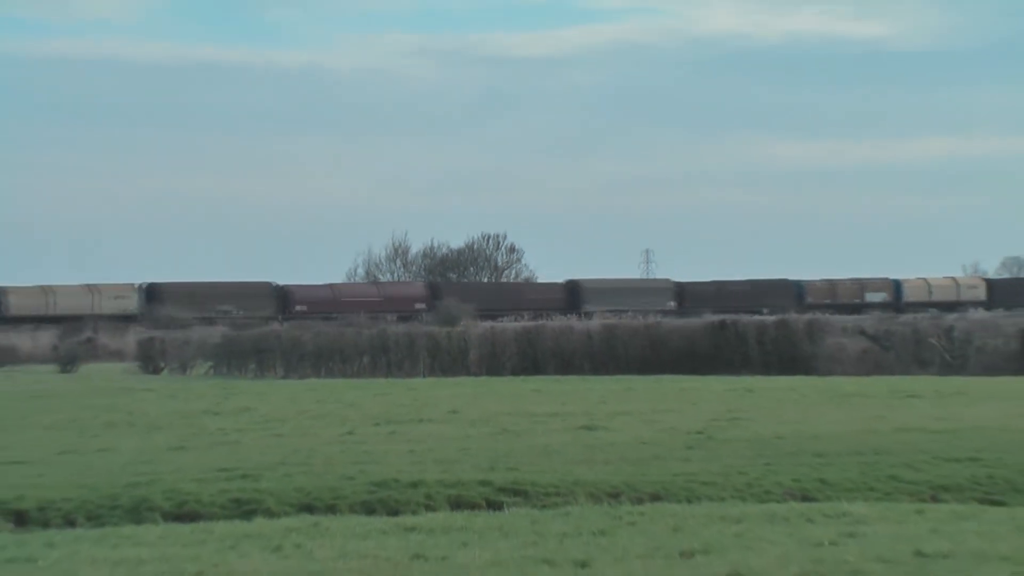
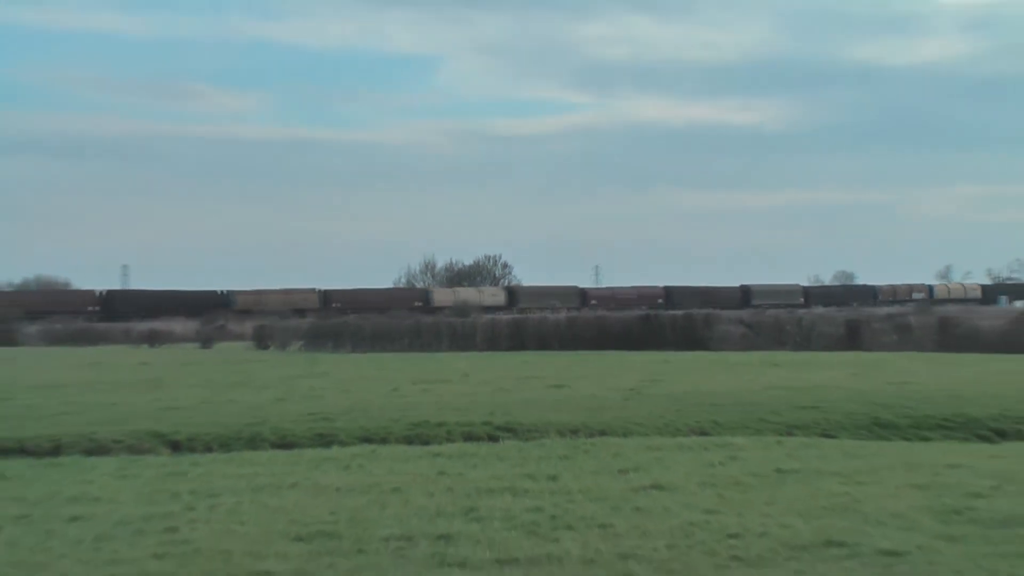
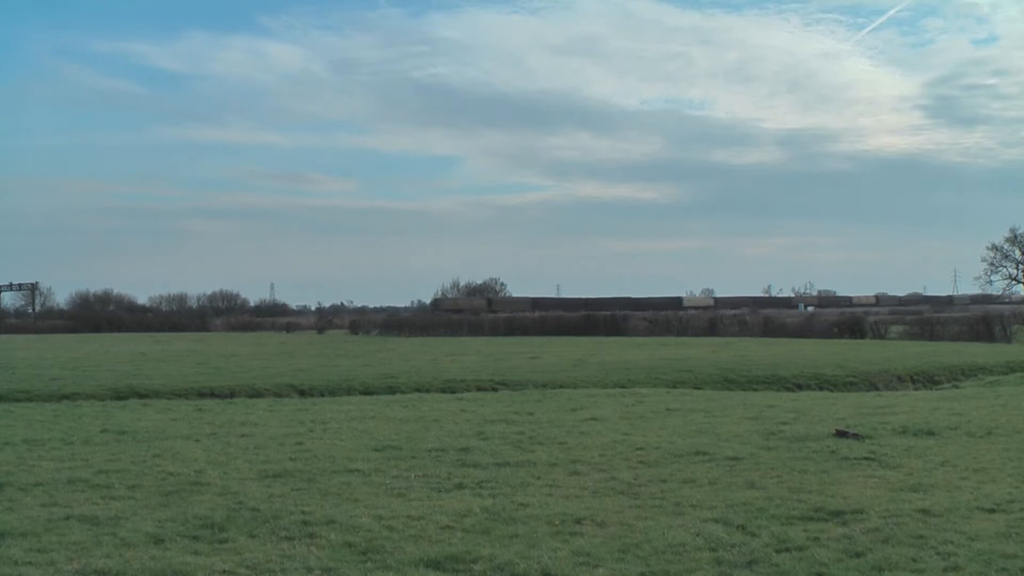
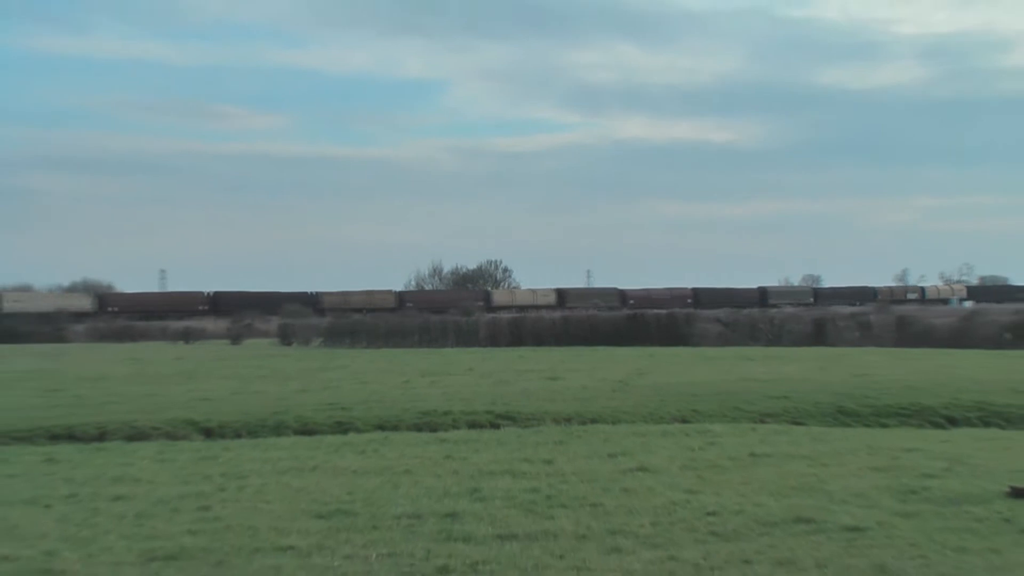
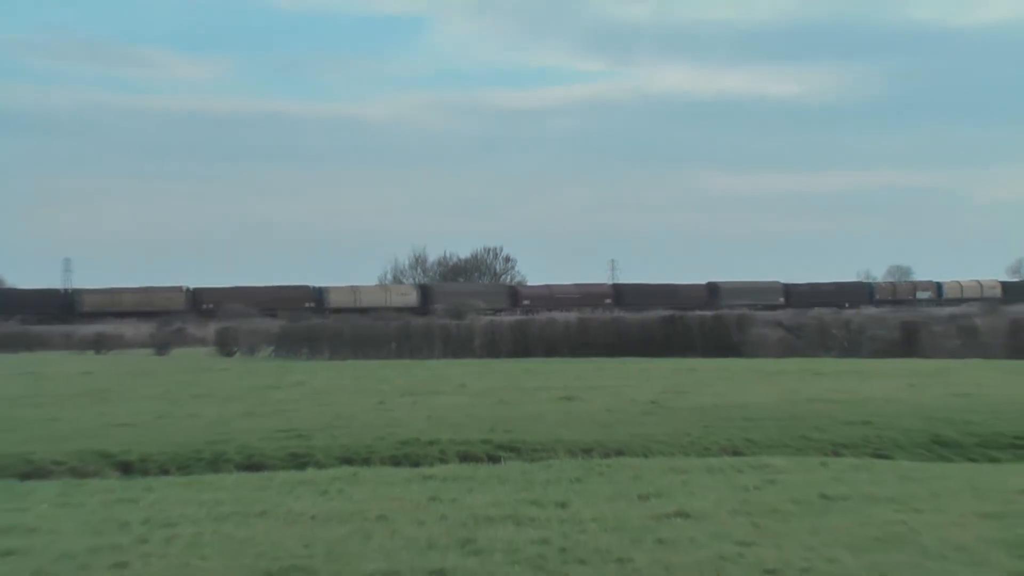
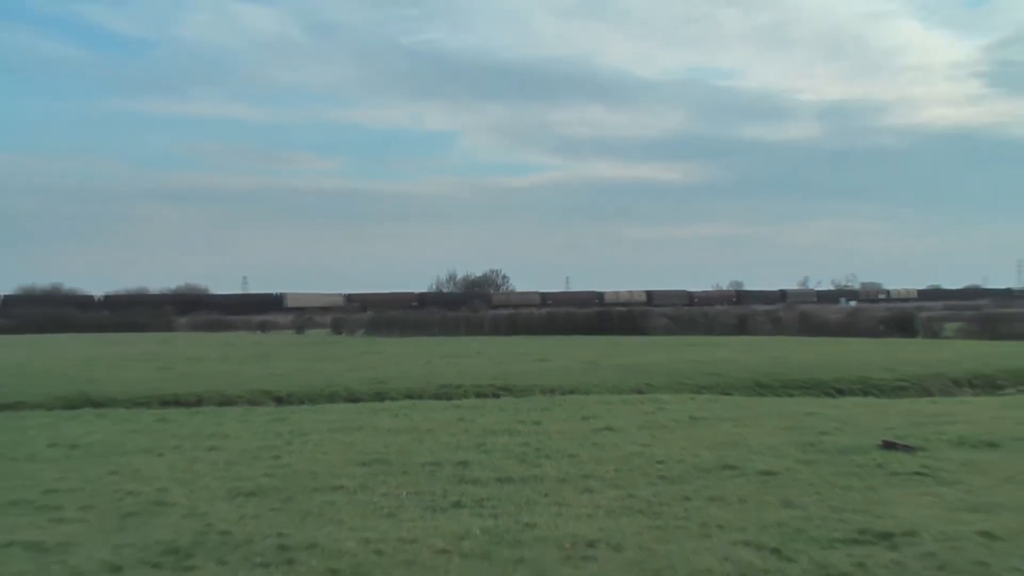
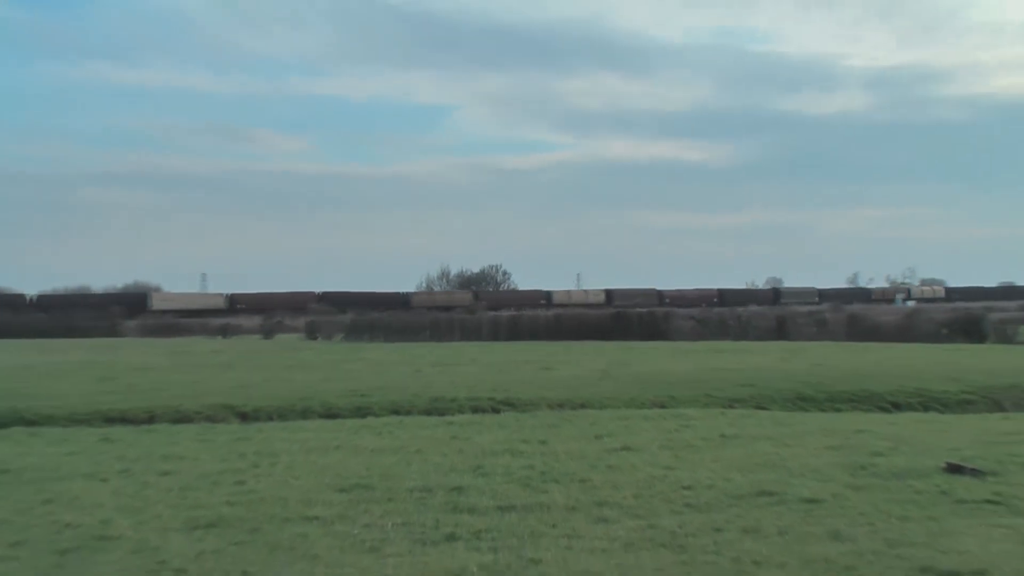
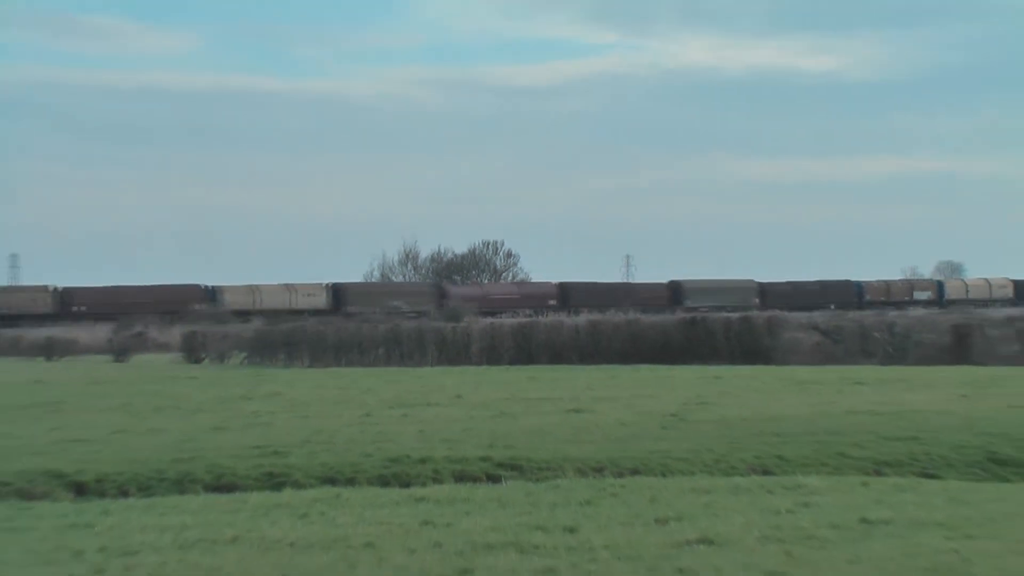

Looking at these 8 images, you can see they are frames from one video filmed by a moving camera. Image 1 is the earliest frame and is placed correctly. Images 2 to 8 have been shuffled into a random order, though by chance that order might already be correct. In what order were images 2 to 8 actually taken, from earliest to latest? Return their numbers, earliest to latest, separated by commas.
8, 5, 2, 4, 7, 6, 3
